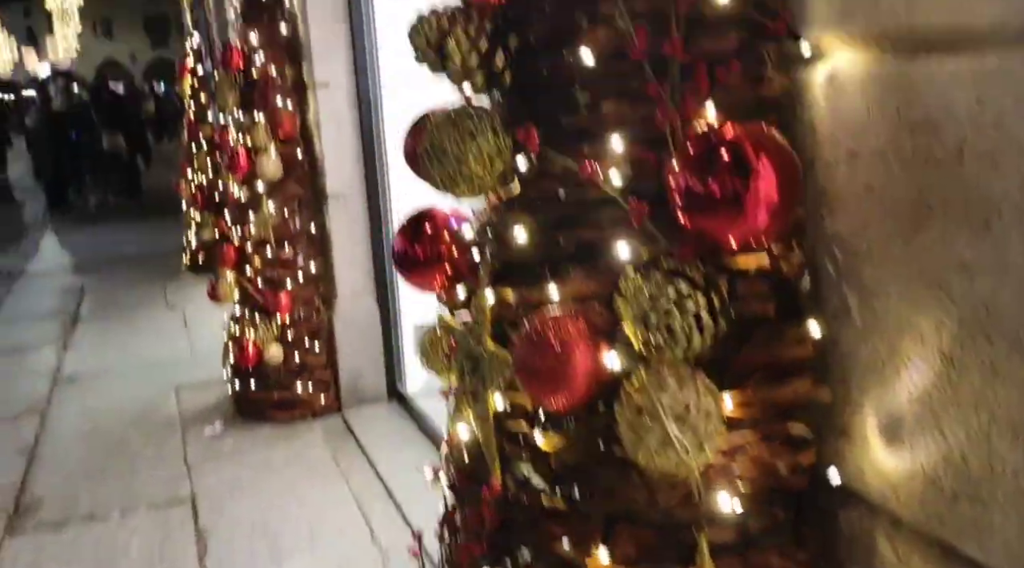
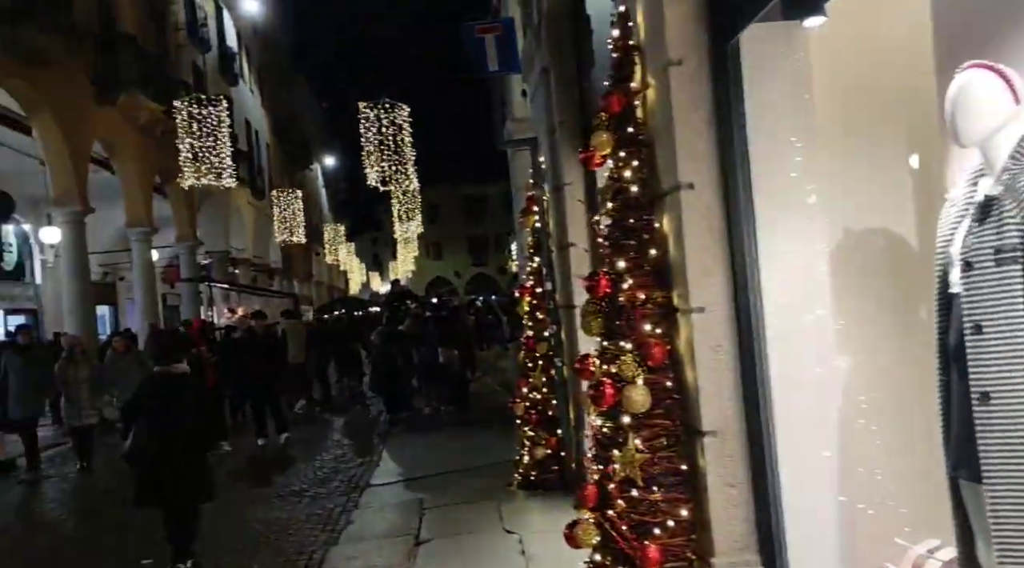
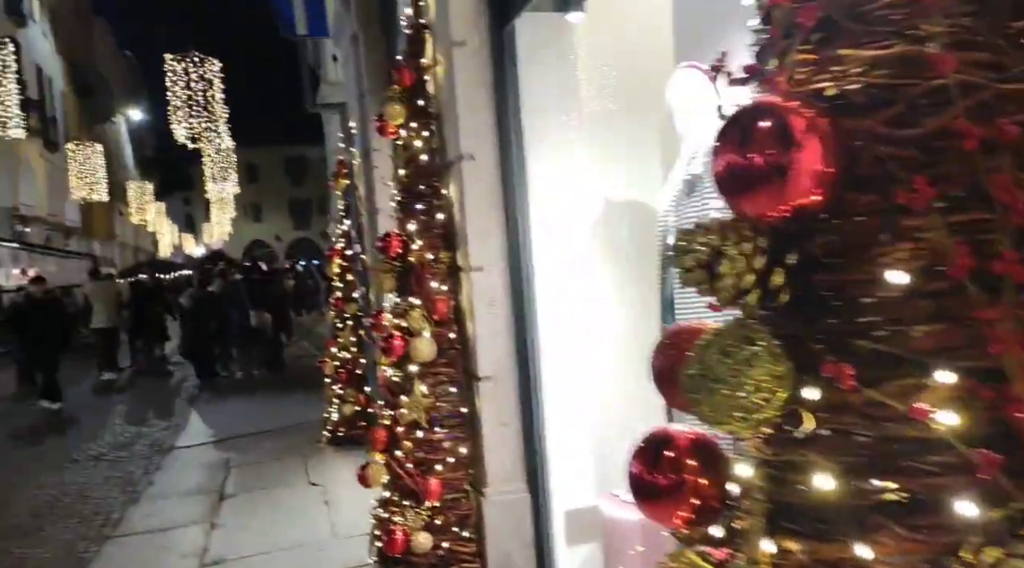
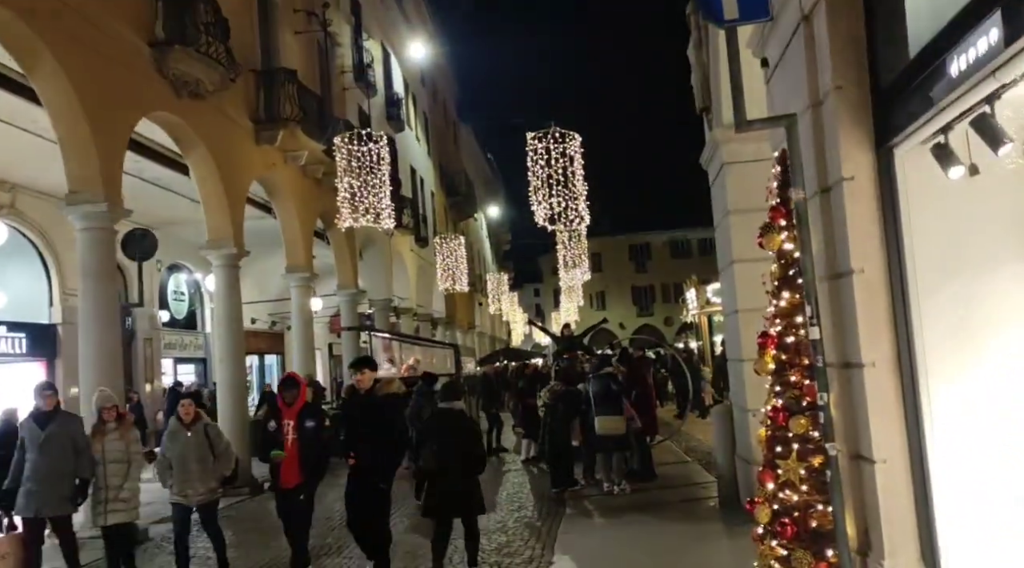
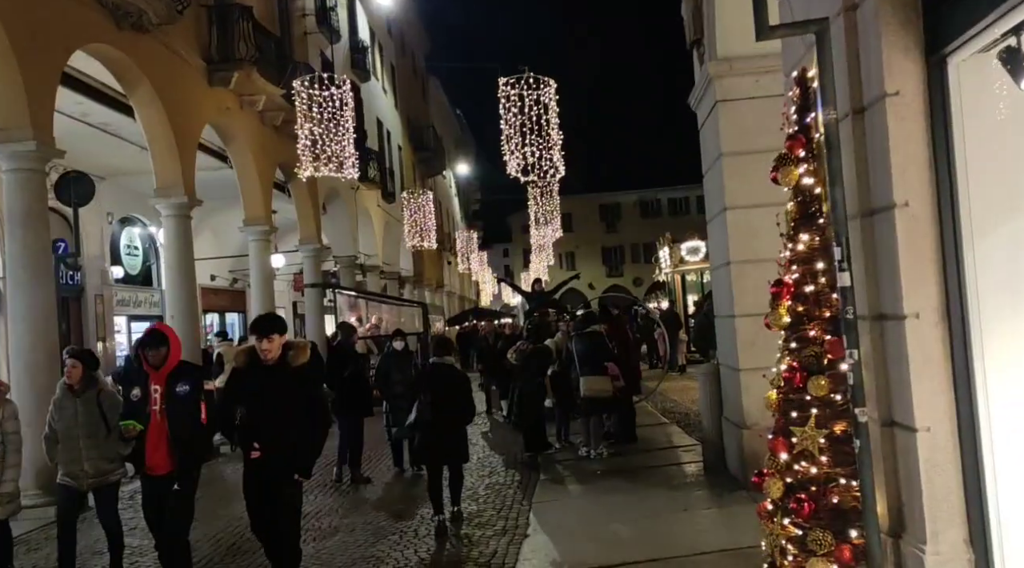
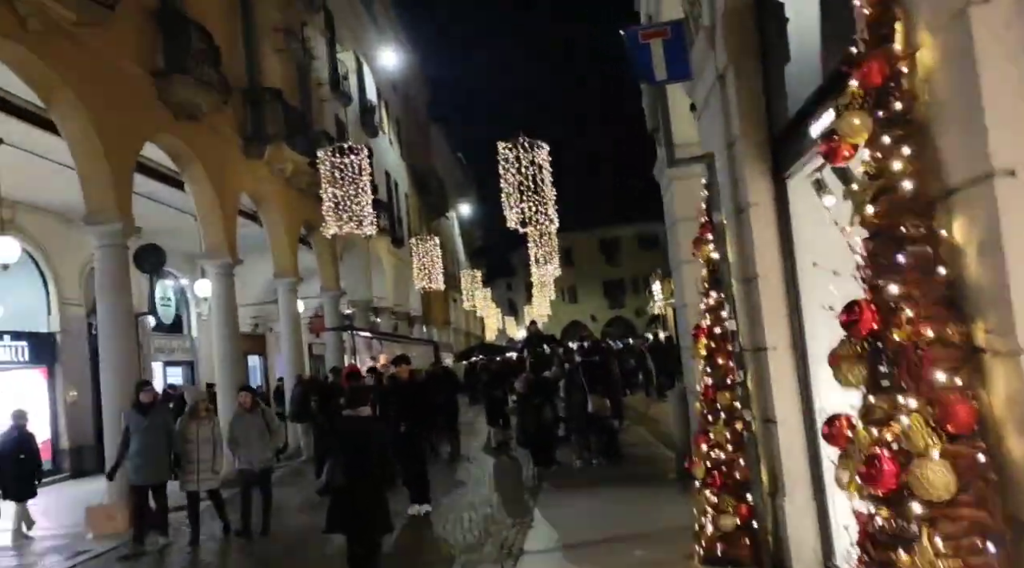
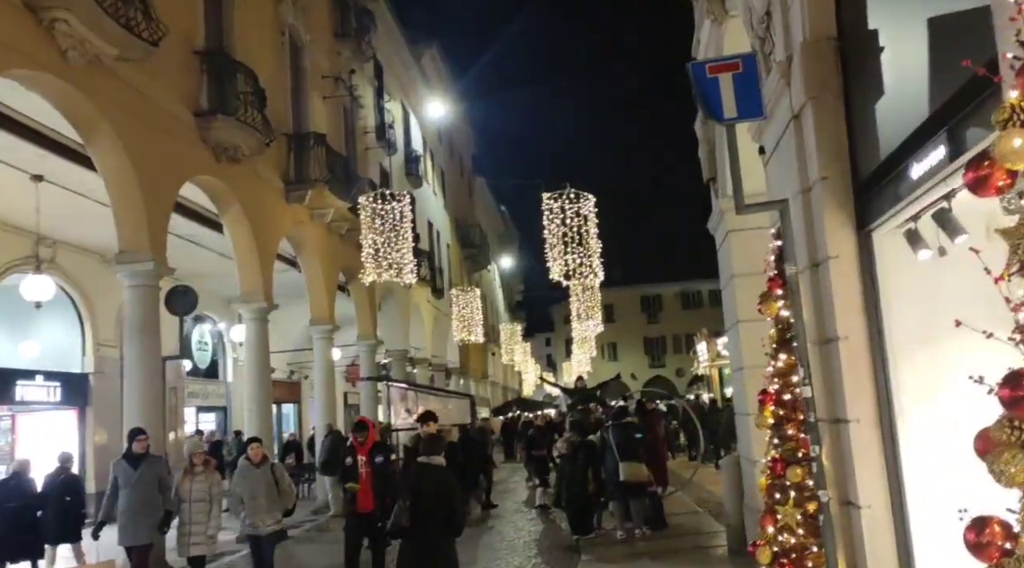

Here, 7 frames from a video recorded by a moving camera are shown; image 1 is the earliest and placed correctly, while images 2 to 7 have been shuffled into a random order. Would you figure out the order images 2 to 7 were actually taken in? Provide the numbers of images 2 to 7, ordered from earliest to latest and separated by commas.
3, 2, 6, 7, 4, 5
